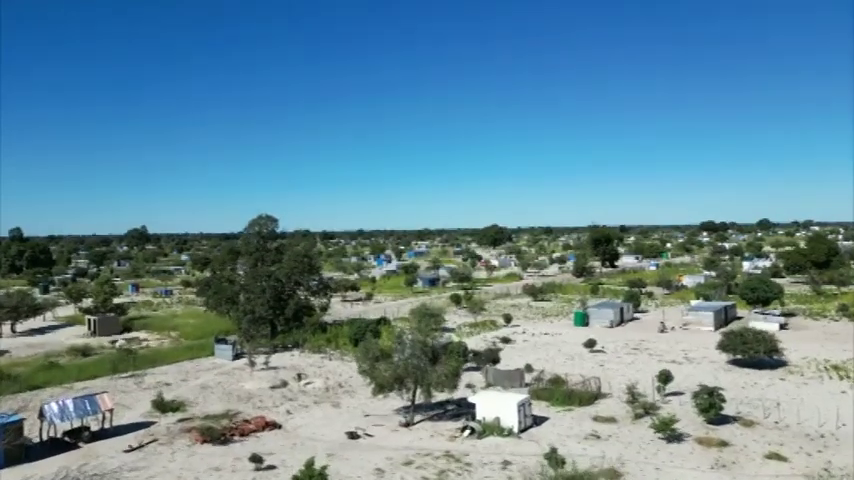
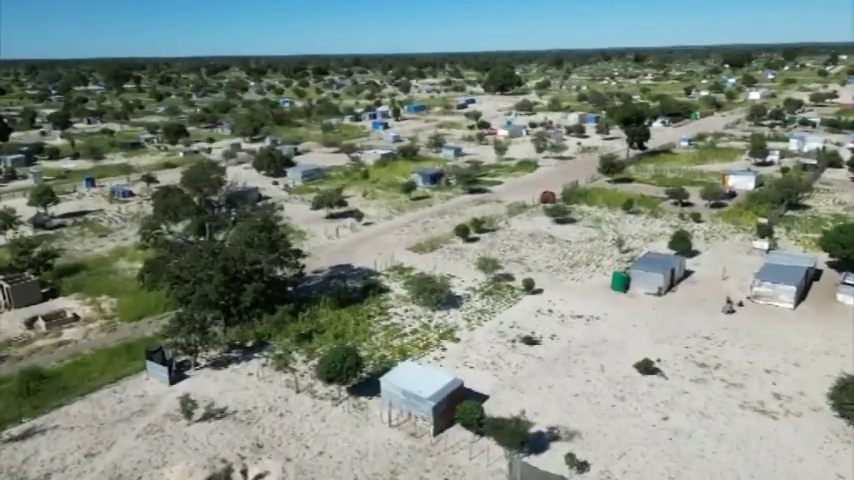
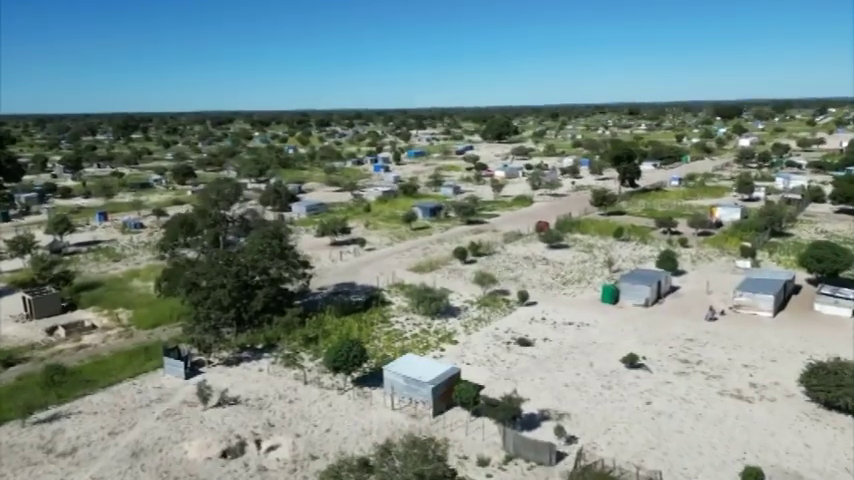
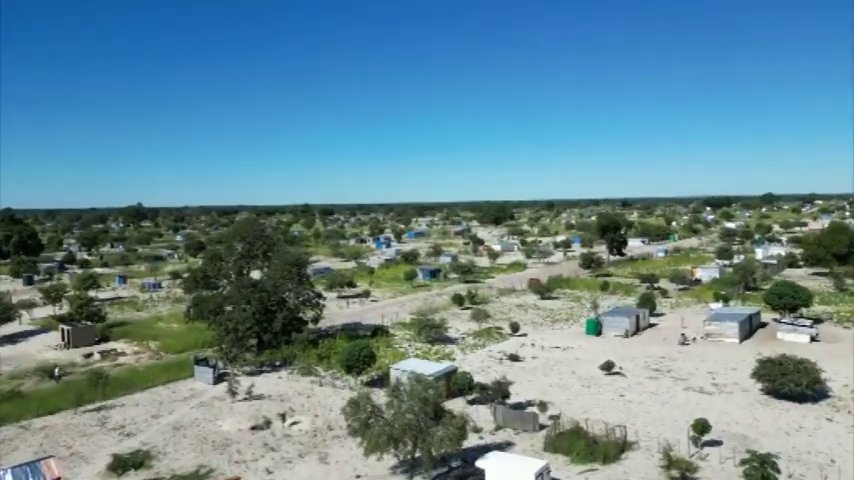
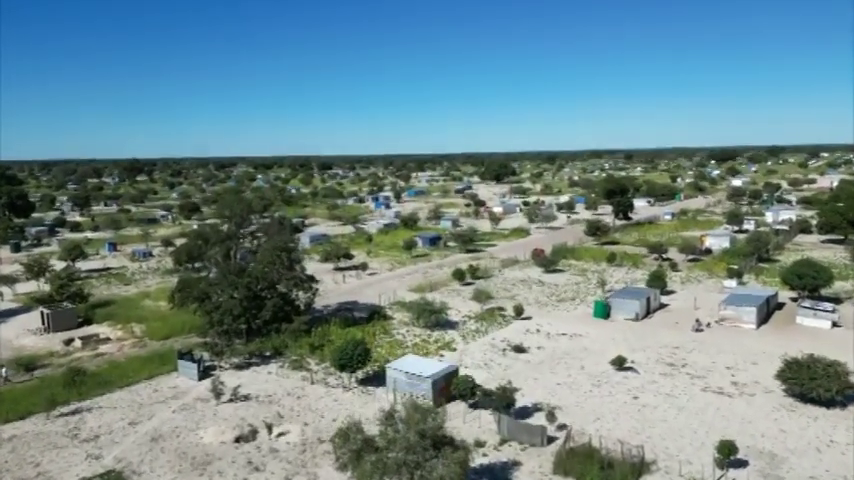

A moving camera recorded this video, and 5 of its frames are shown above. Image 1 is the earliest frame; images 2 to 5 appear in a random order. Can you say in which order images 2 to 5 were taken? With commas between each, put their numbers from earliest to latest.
4, 5, 3, 2
